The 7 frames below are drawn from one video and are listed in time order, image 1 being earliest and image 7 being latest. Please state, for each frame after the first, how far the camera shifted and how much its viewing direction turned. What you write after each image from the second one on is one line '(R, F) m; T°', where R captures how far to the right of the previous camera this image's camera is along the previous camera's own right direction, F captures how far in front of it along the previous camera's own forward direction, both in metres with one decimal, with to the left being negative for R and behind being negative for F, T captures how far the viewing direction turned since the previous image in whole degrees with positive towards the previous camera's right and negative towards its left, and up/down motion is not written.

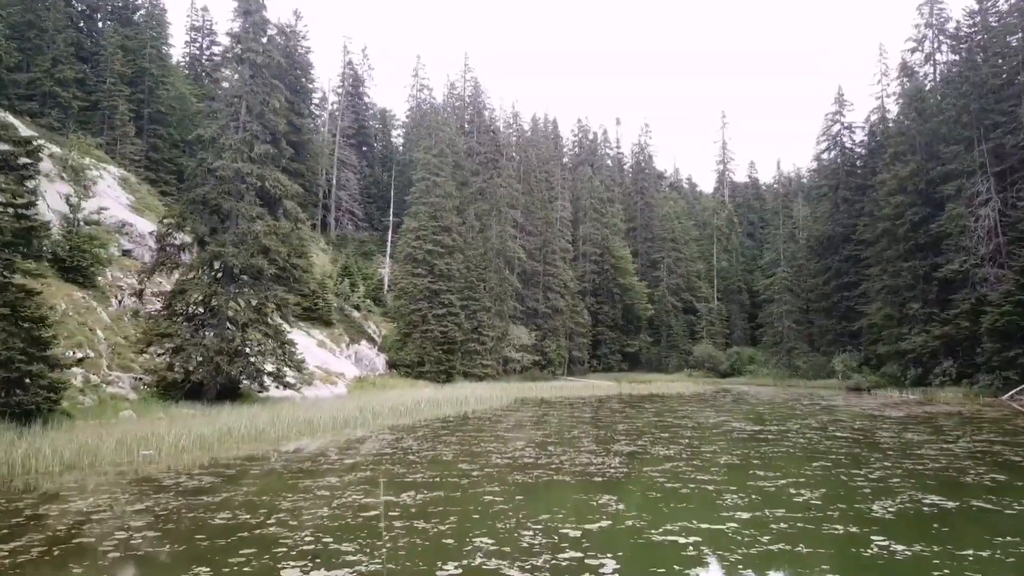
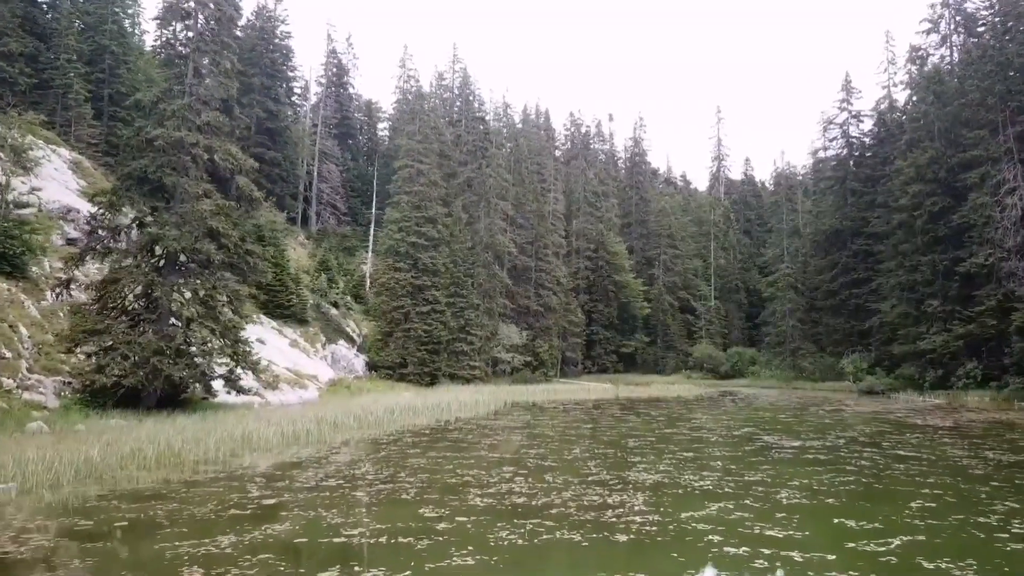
(+0.1, +2.5) m; +1°
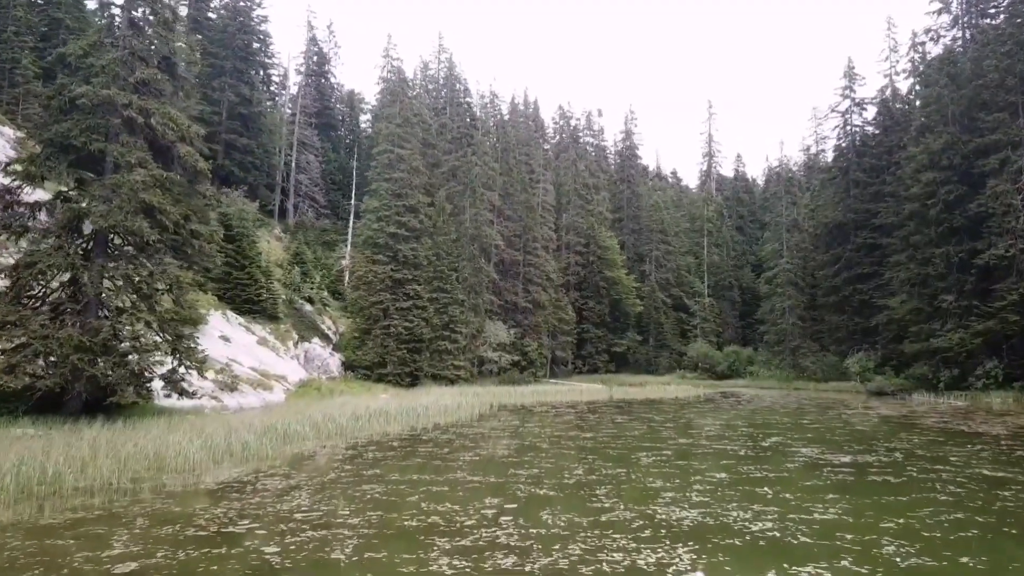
(0.0, +2.2) m; +1°
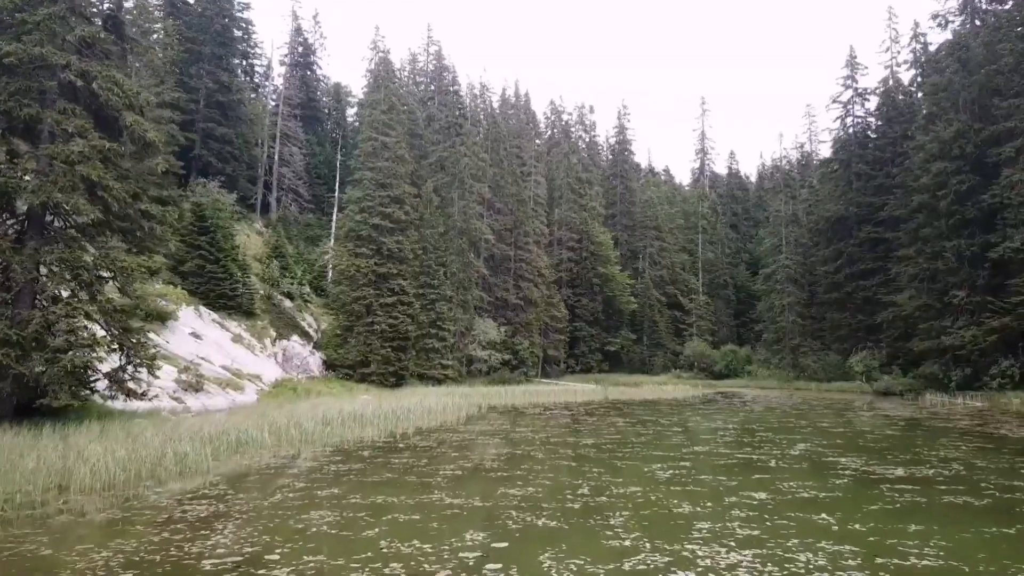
(0.0, +1.6) m; +1°
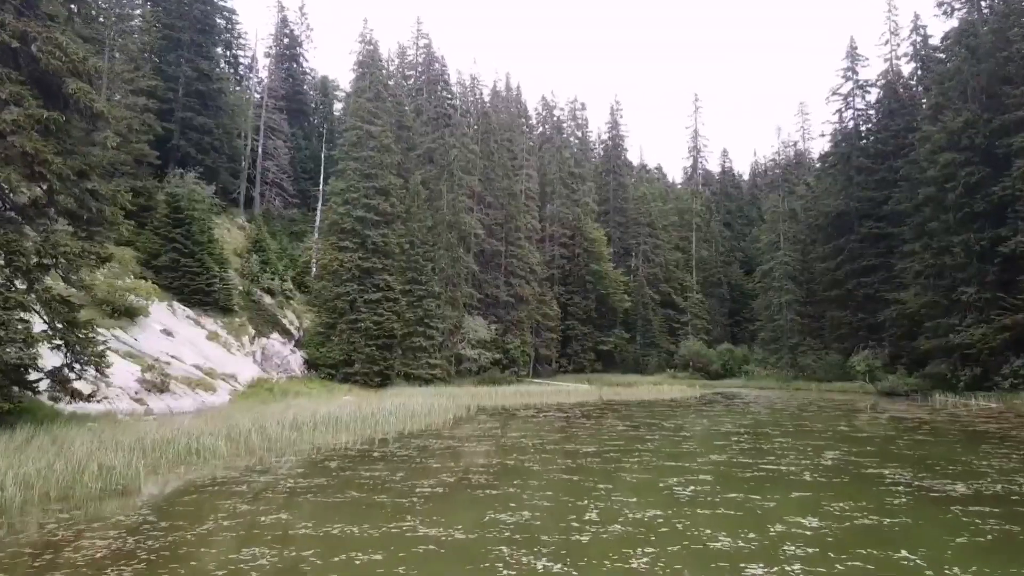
(0.0, +1.3) m; +1°
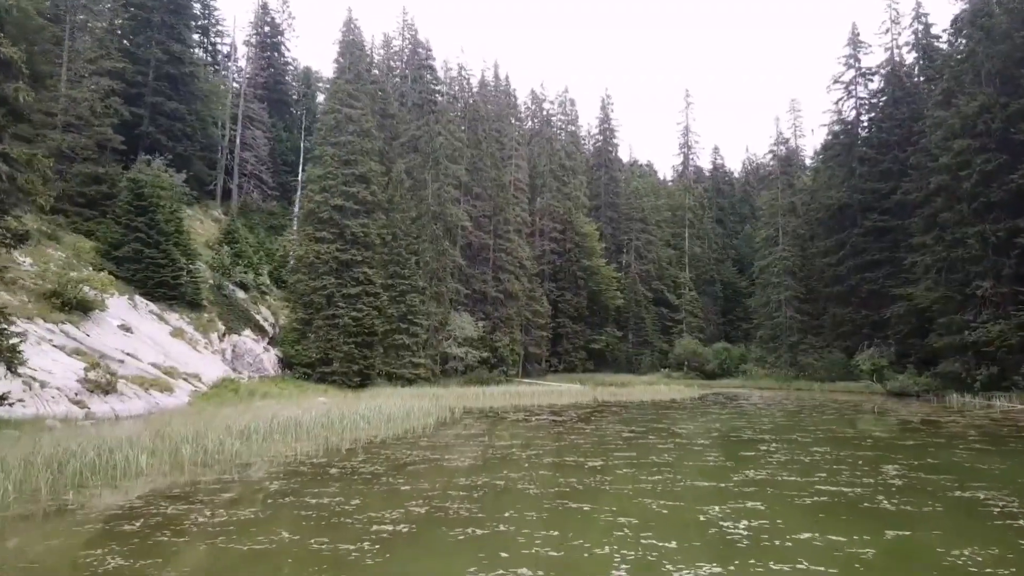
(0.0, +1.7) m; +1°
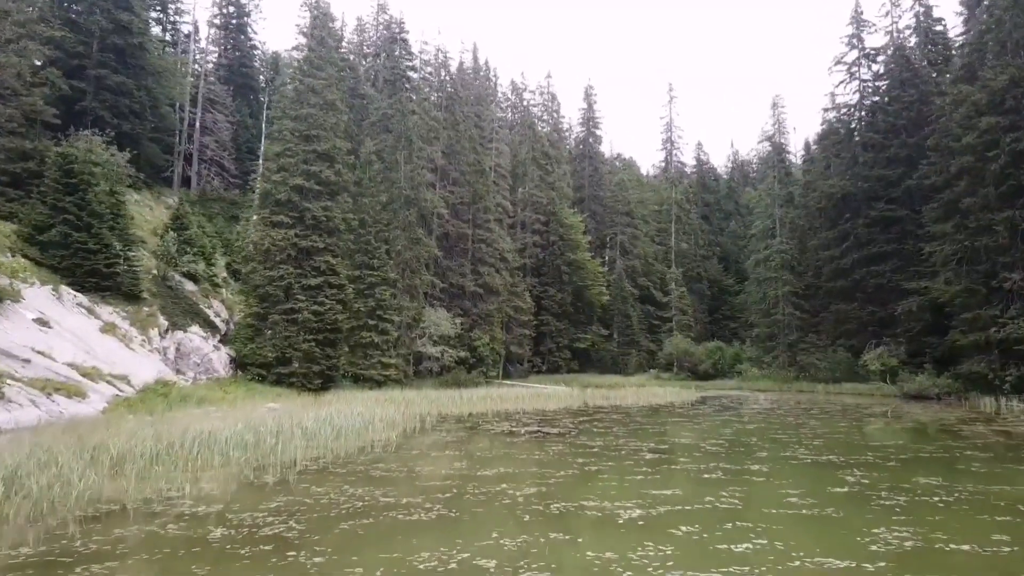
(-0.1, +2.8) m; +2°
